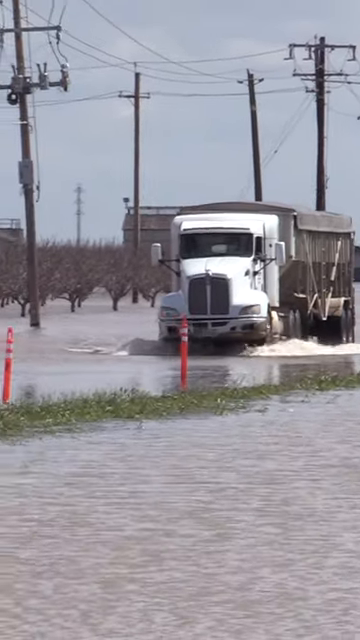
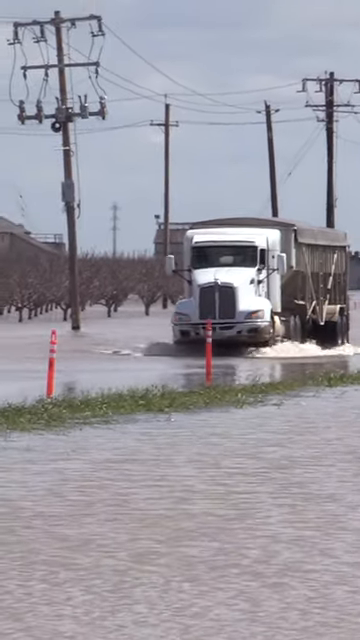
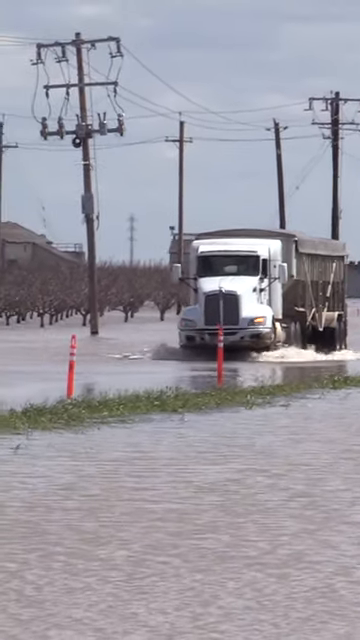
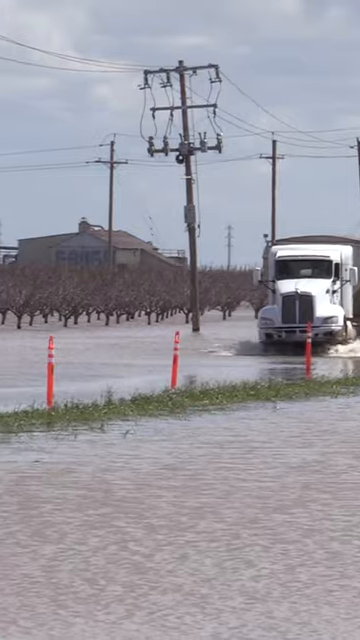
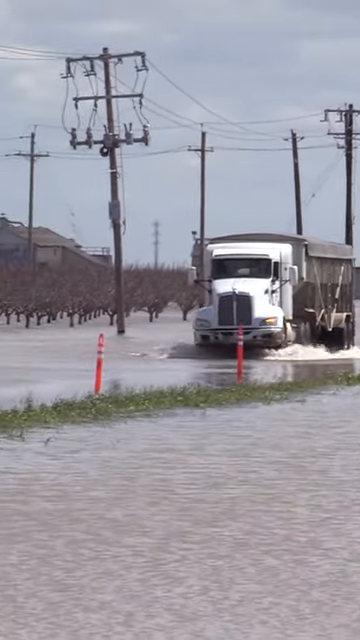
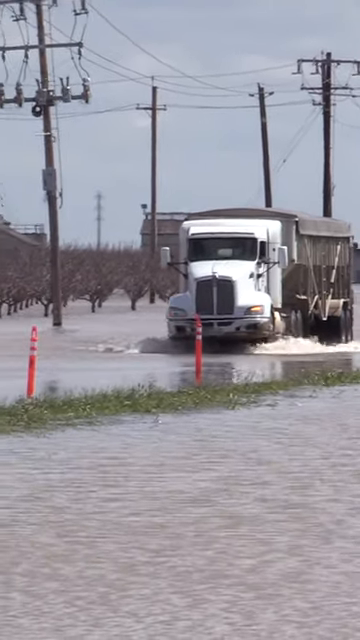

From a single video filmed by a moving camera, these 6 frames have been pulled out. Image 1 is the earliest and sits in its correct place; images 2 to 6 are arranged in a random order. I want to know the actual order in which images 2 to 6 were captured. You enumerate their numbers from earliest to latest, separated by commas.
6, 2, 3, 5, 4
